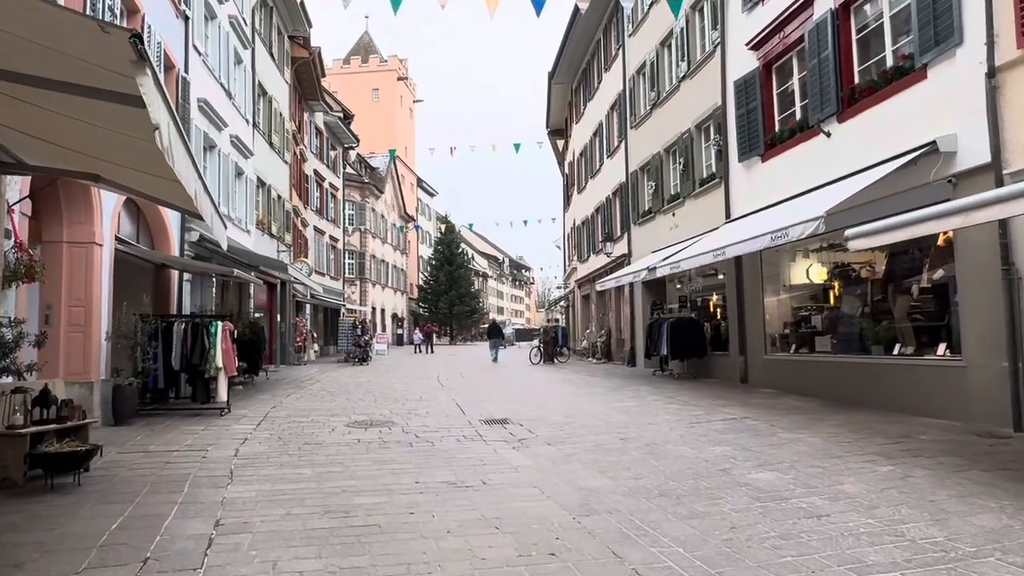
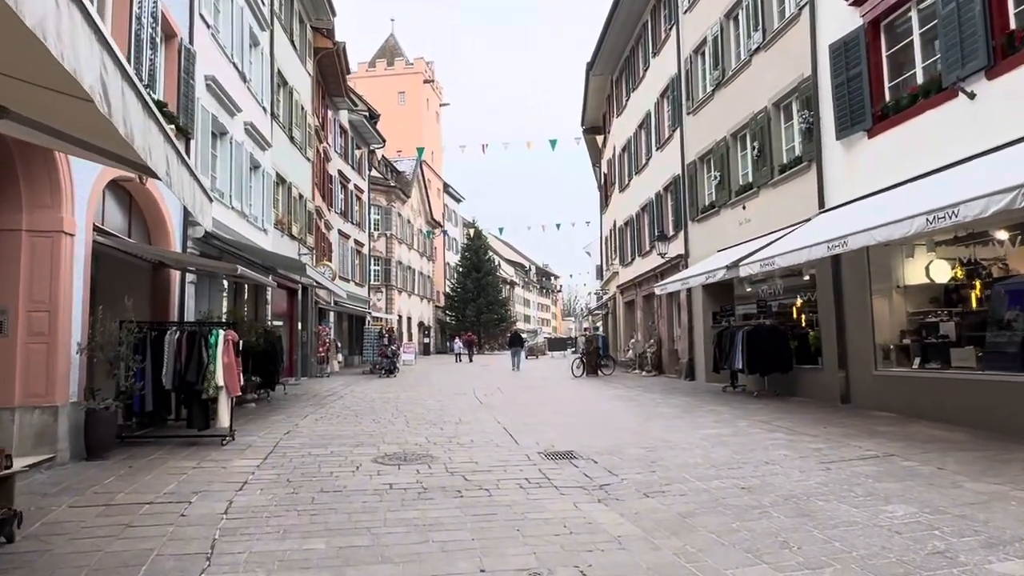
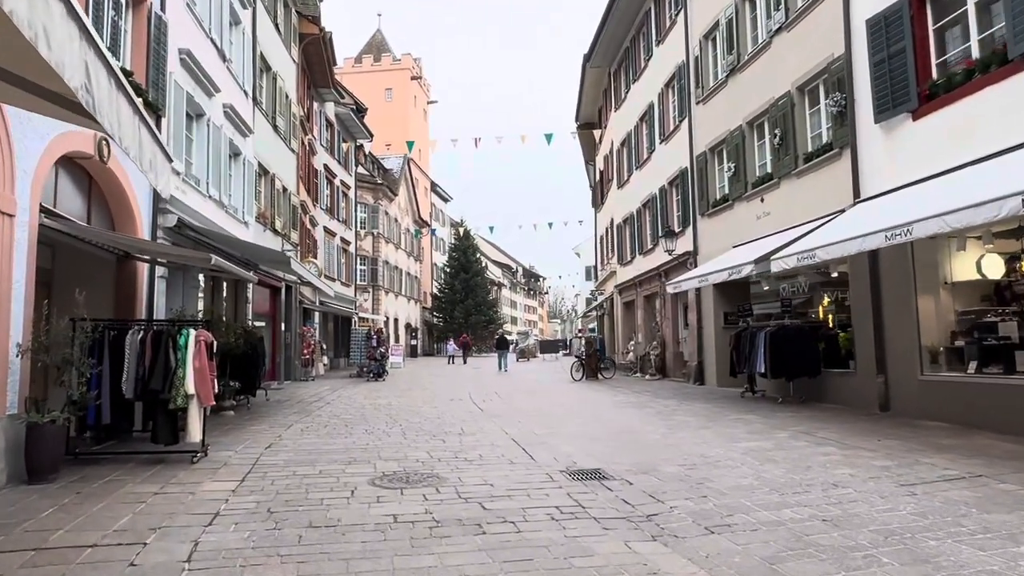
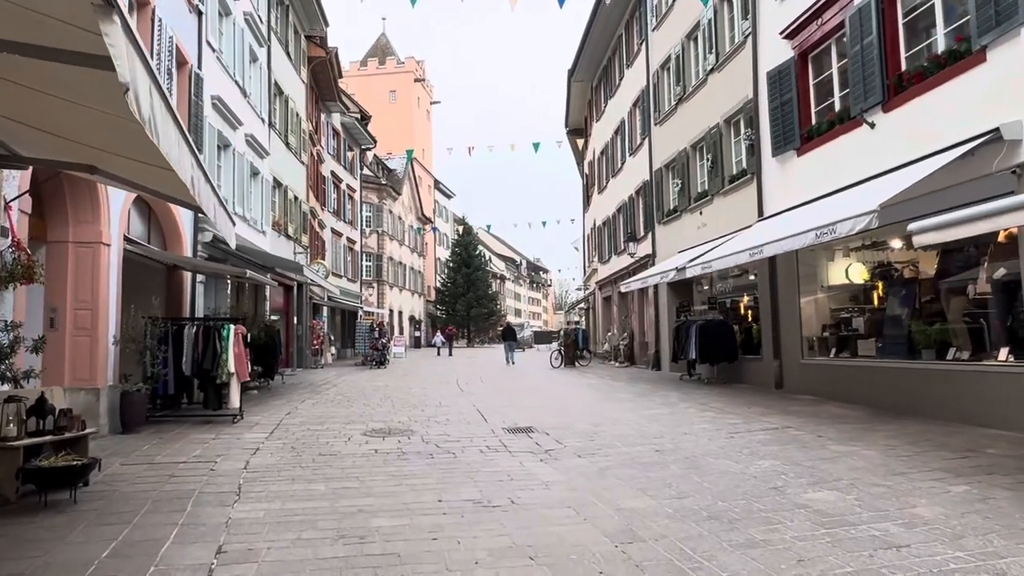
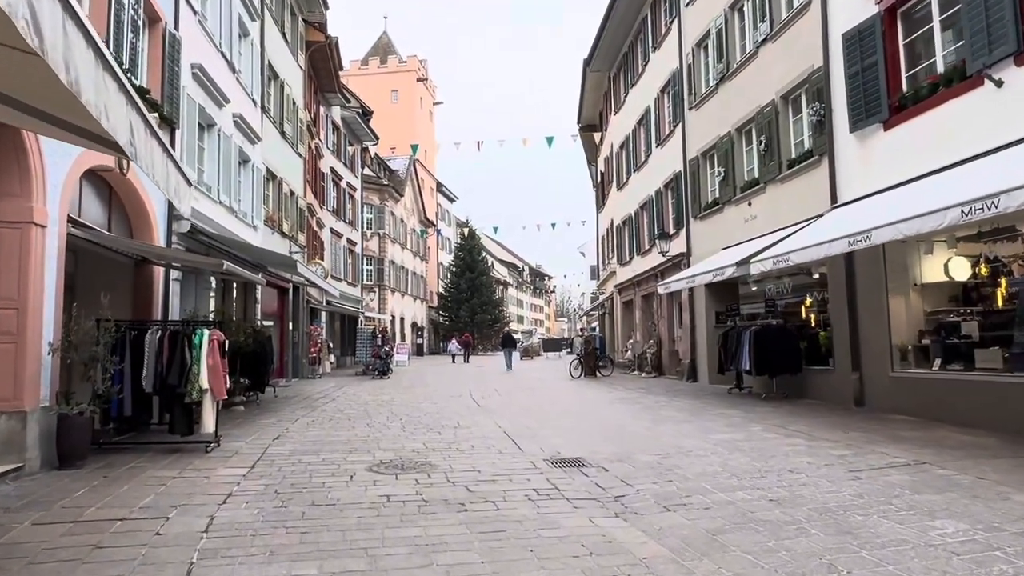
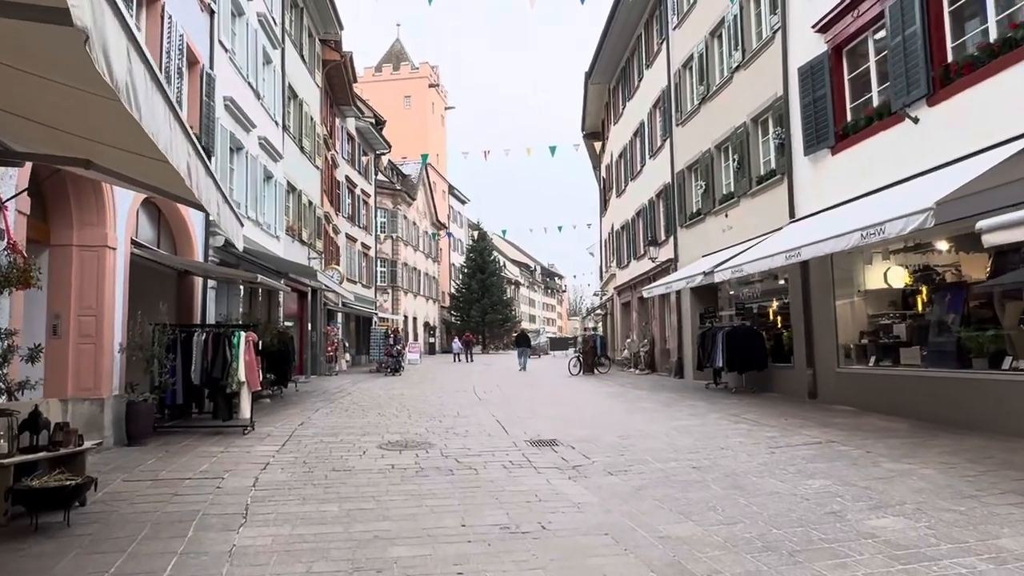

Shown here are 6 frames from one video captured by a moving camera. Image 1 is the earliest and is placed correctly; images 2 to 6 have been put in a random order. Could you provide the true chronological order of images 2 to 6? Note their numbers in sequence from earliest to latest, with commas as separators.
4, 6, 2, 5, 3
